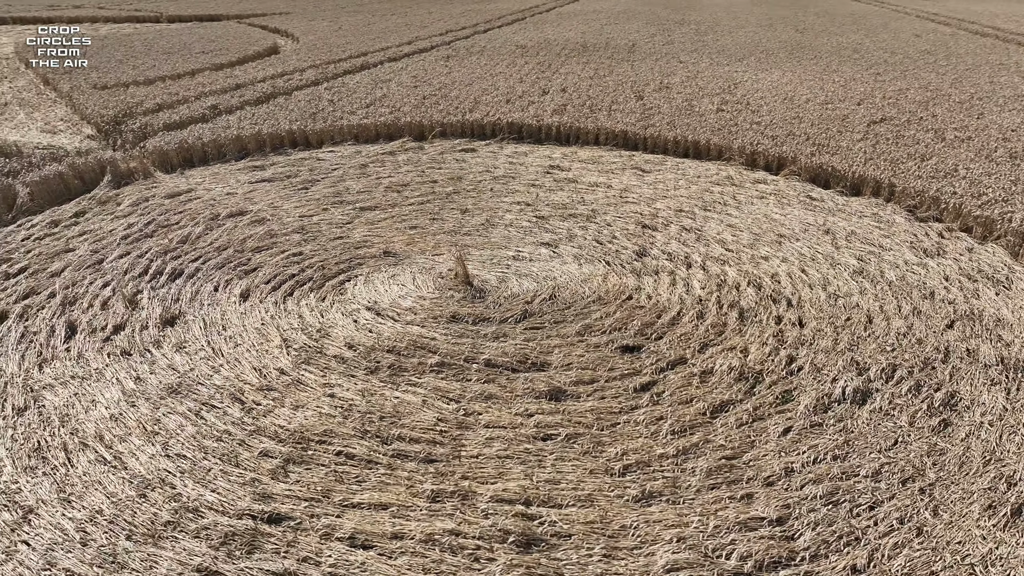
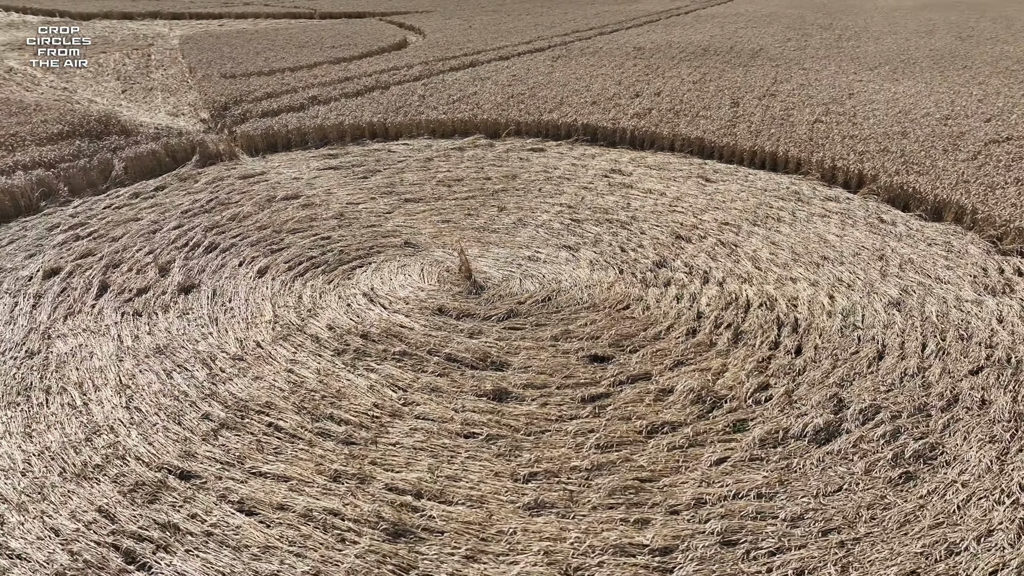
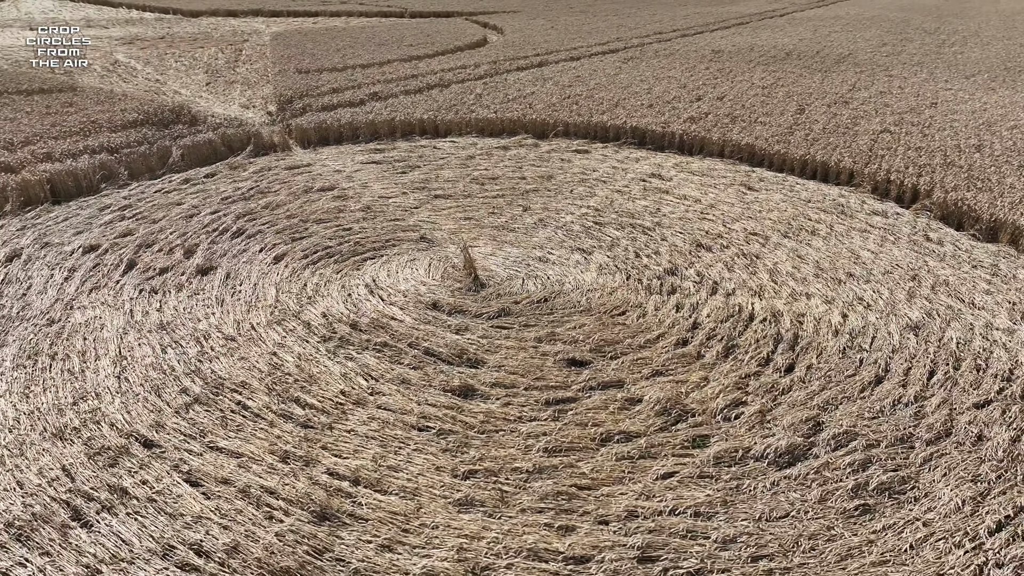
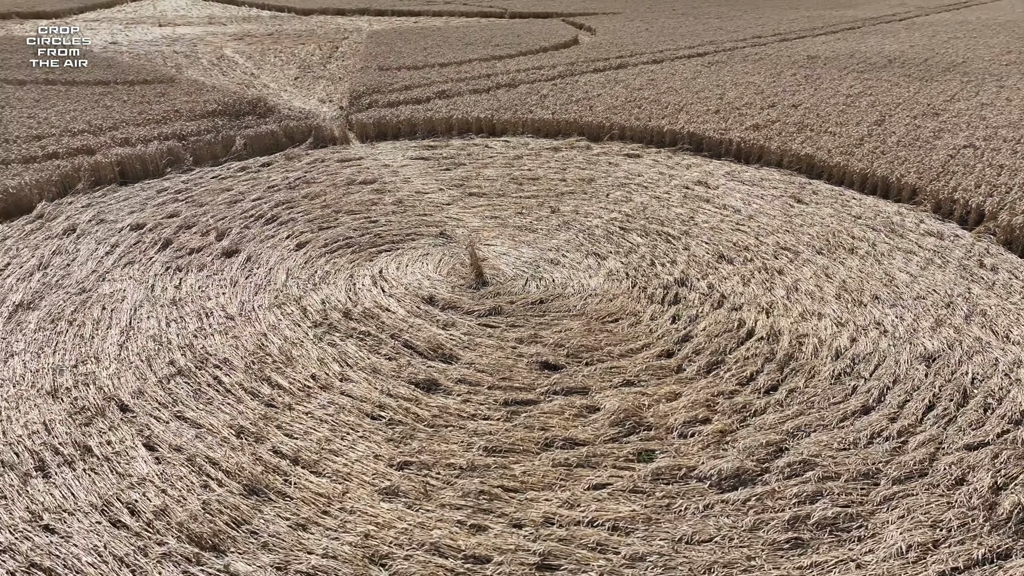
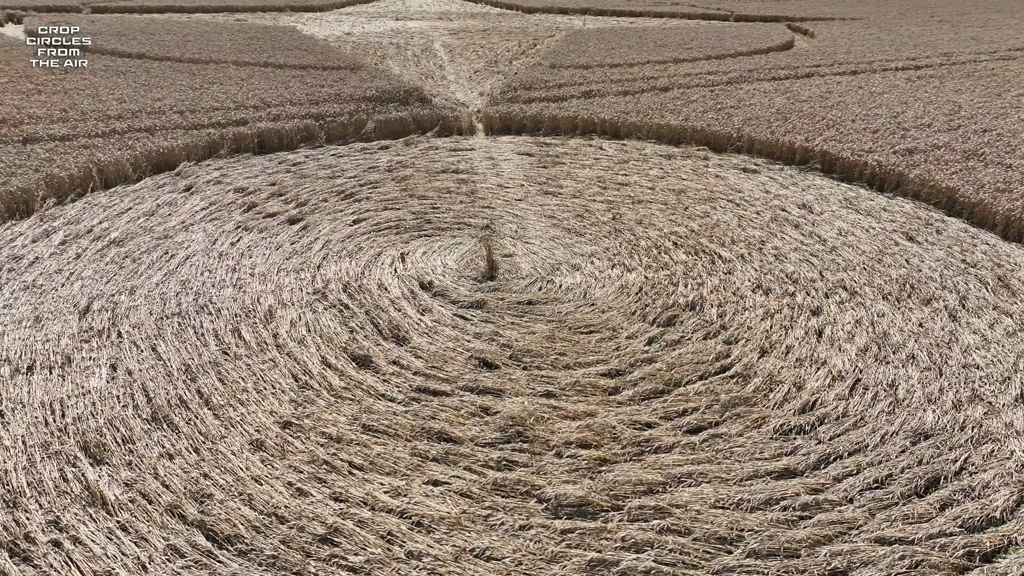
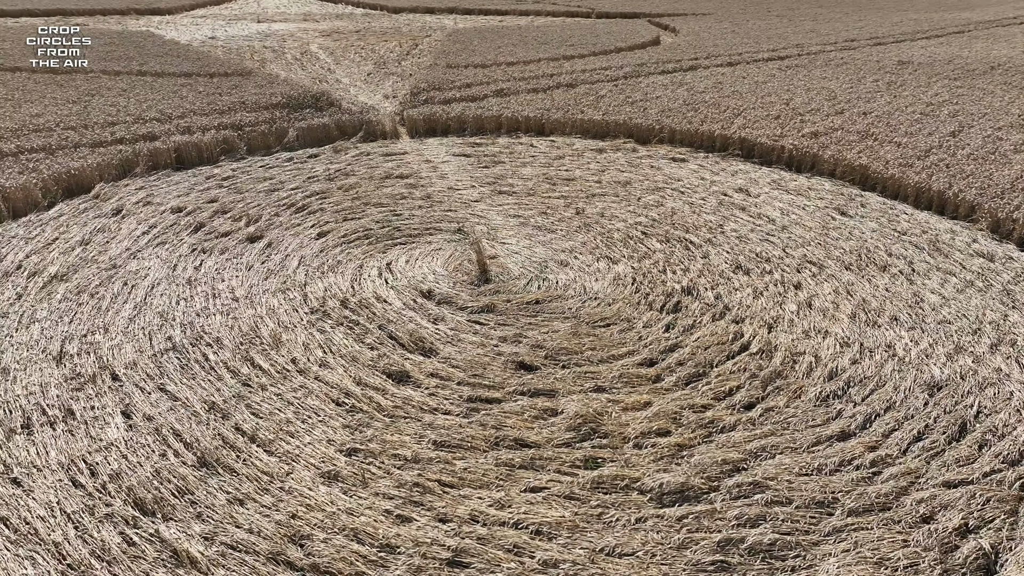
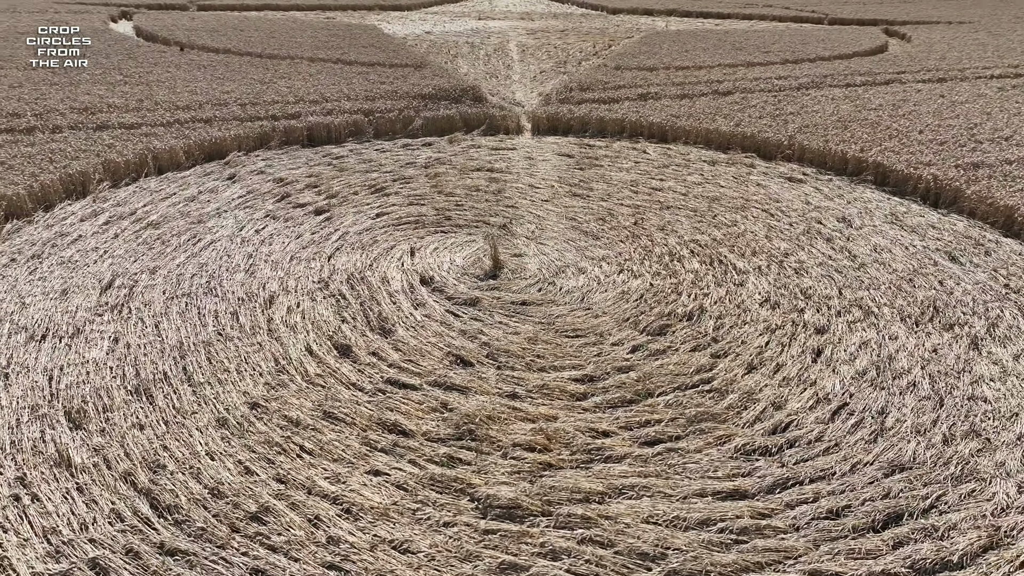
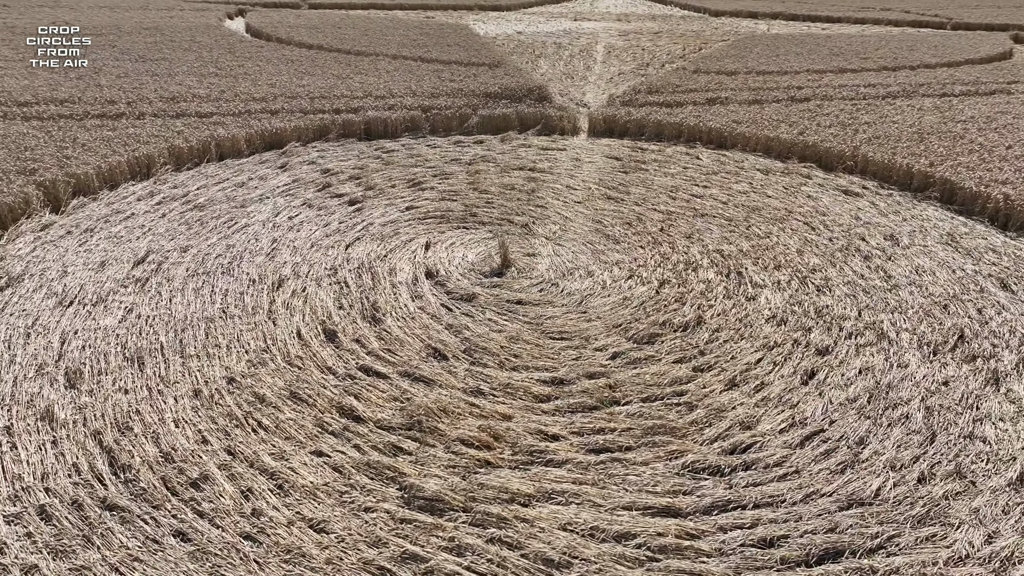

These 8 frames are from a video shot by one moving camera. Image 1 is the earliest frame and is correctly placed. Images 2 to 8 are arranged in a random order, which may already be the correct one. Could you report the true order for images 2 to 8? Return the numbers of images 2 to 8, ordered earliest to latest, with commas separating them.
2, 3, 4, 6, 5, 7, 8
